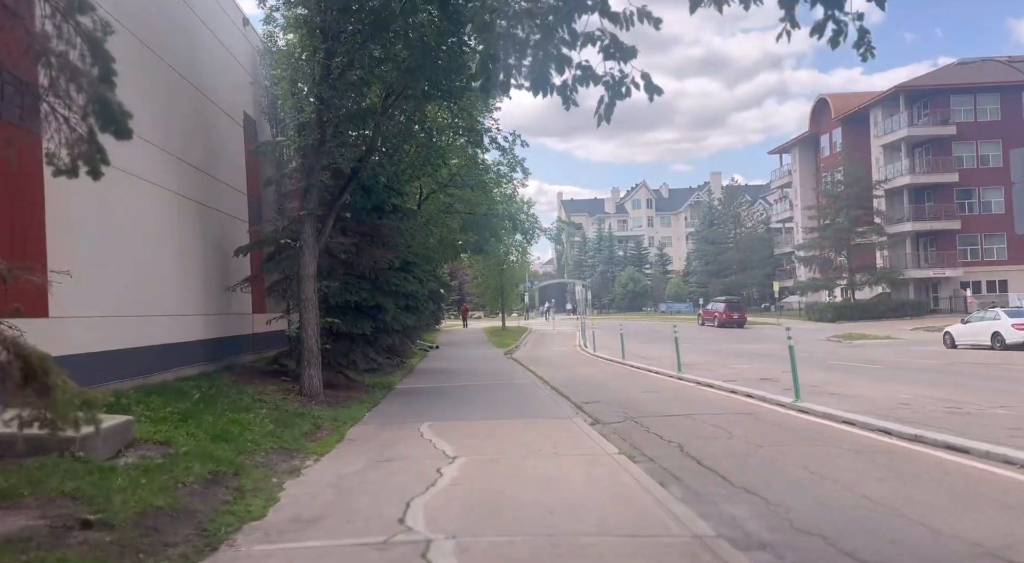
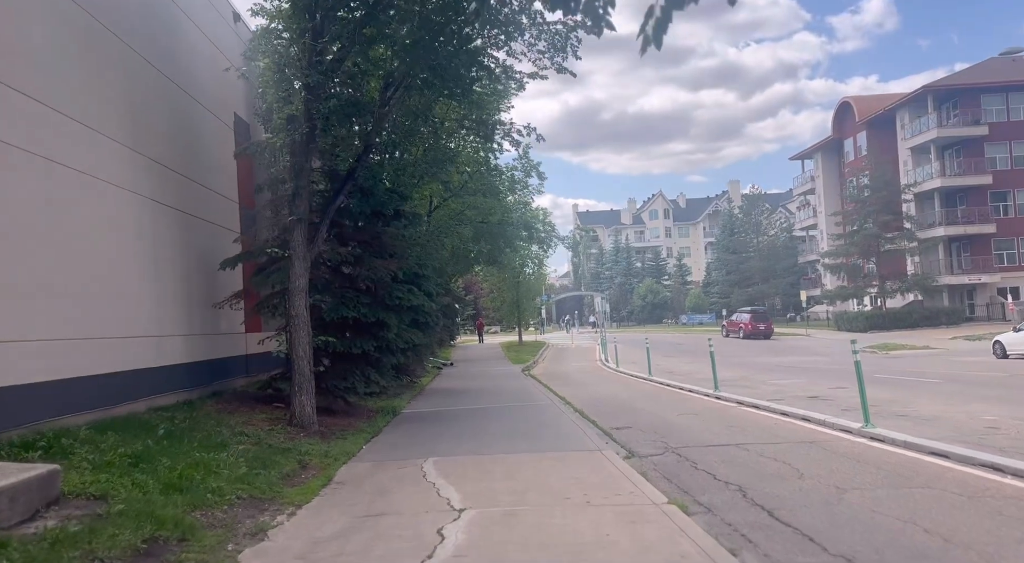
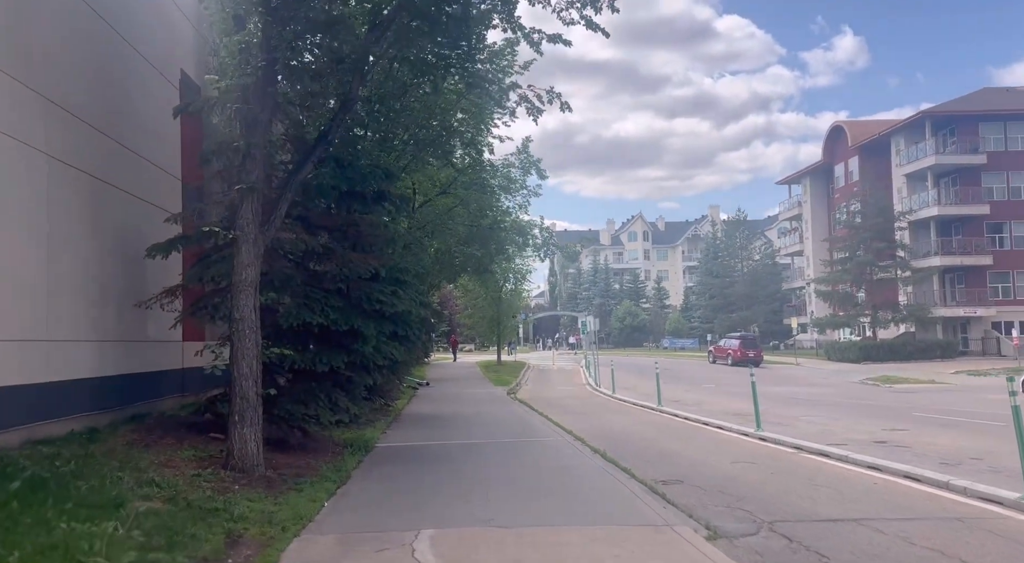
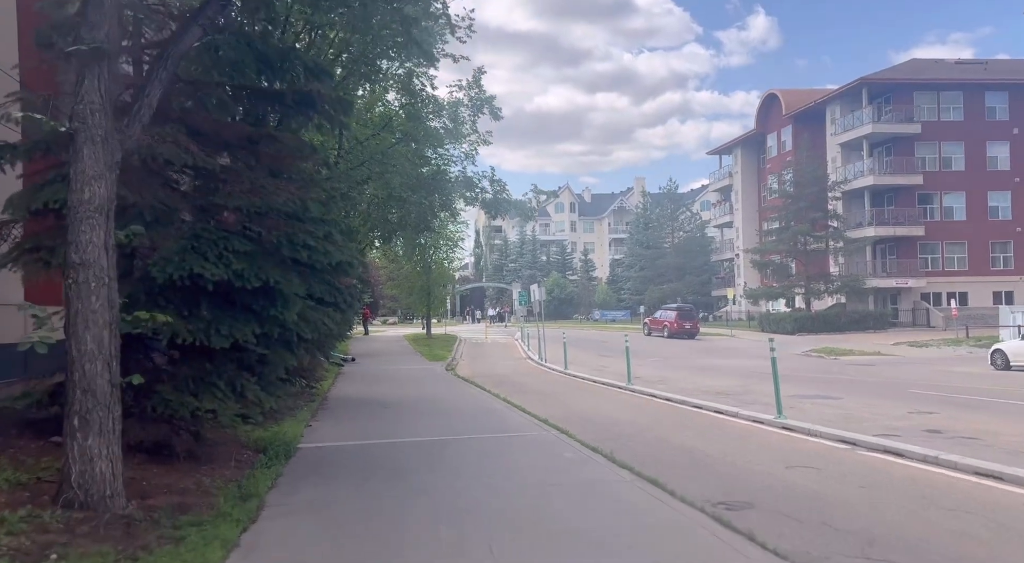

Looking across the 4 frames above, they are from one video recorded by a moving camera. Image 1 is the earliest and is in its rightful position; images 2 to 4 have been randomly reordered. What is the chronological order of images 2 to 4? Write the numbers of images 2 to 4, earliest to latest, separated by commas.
2, 3, 4
